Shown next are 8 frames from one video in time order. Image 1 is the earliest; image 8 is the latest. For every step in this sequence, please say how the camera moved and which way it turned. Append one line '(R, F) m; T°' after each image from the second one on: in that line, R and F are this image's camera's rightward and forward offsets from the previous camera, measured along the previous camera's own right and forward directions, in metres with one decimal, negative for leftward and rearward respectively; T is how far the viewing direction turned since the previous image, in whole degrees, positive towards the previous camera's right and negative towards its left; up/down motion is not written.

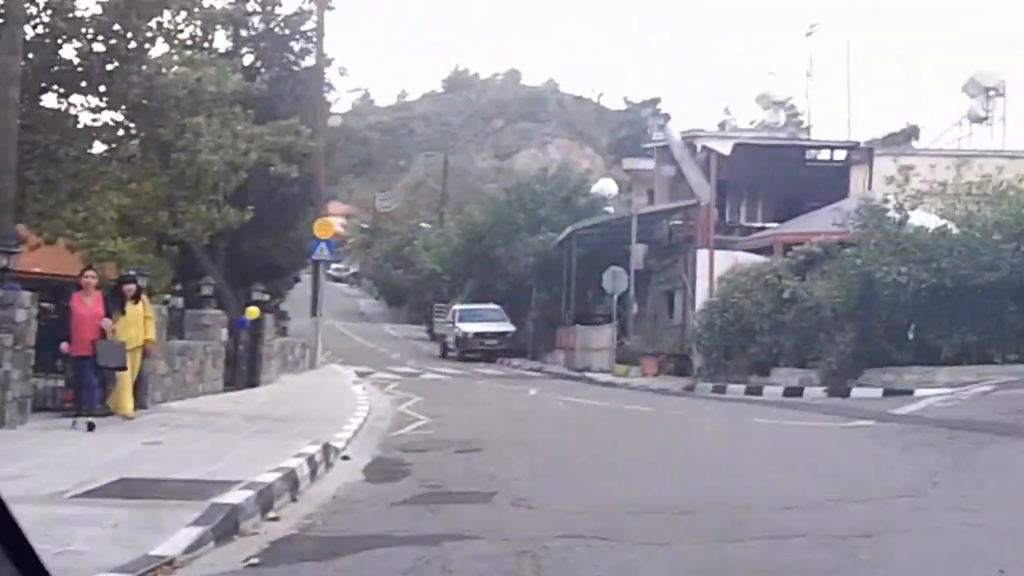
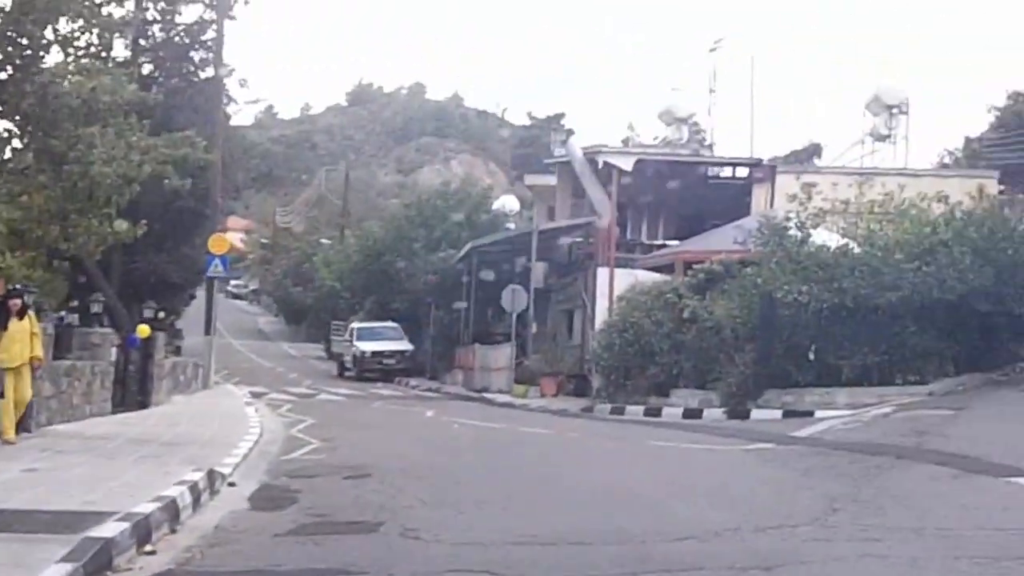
(+0.1, +0.6) m; +4°
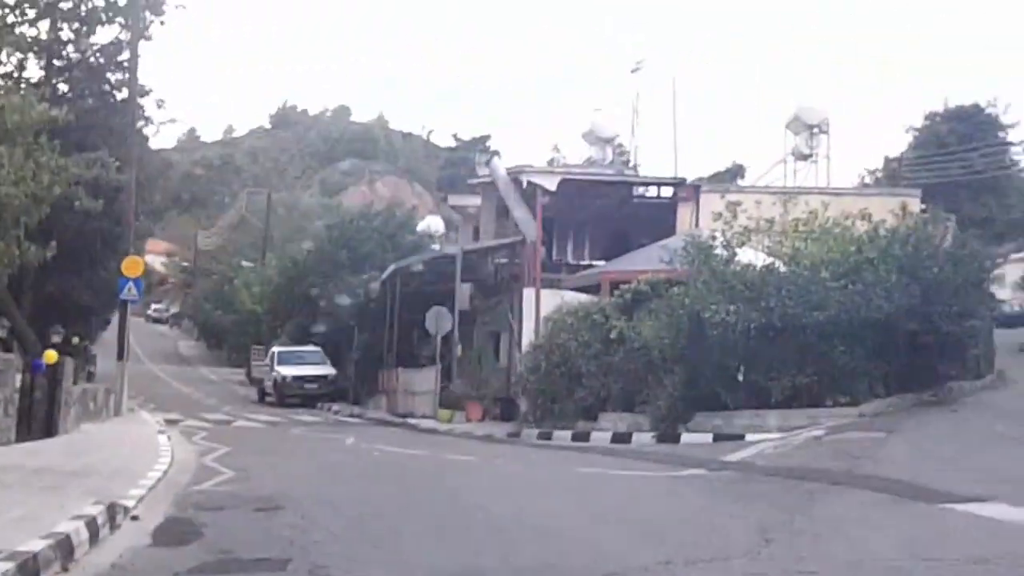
(+0.1, +0.7) m; +3°
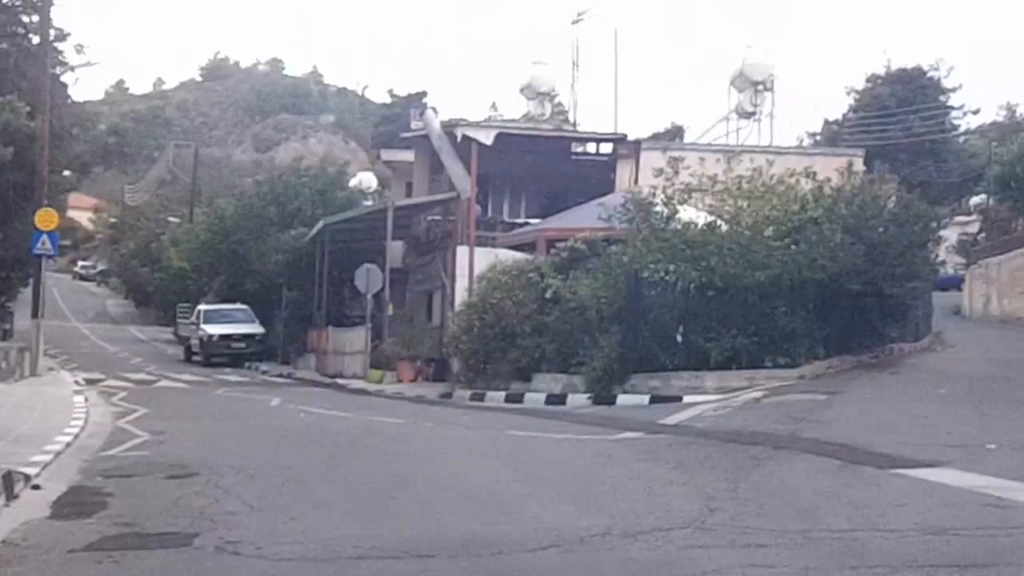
(0.0, +0.9) m; +3°
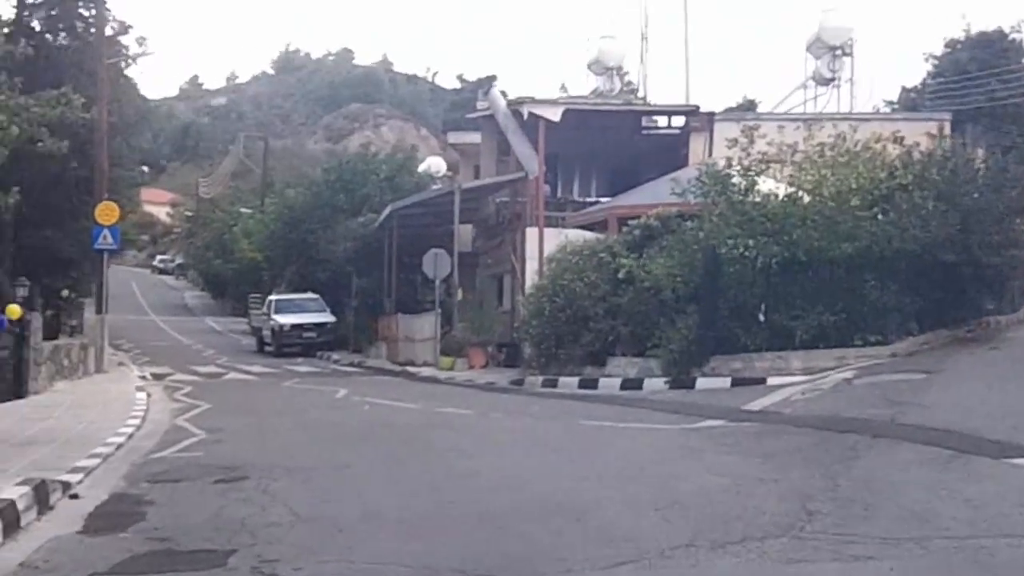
(+0.1, +1.1) m; -3°
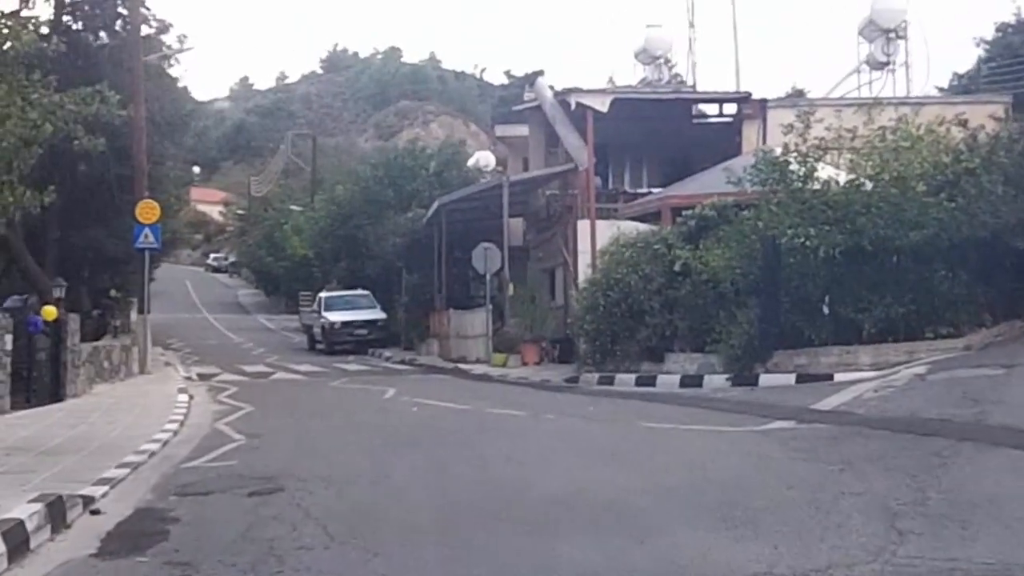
(0.0, +1.0) m; -2°
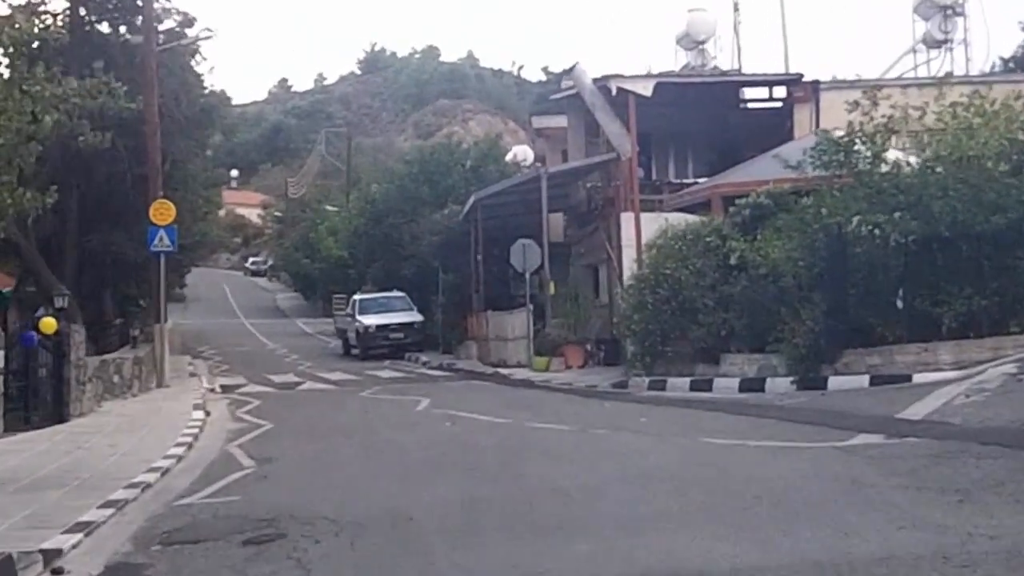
(0.0, +2.0) m; -2°
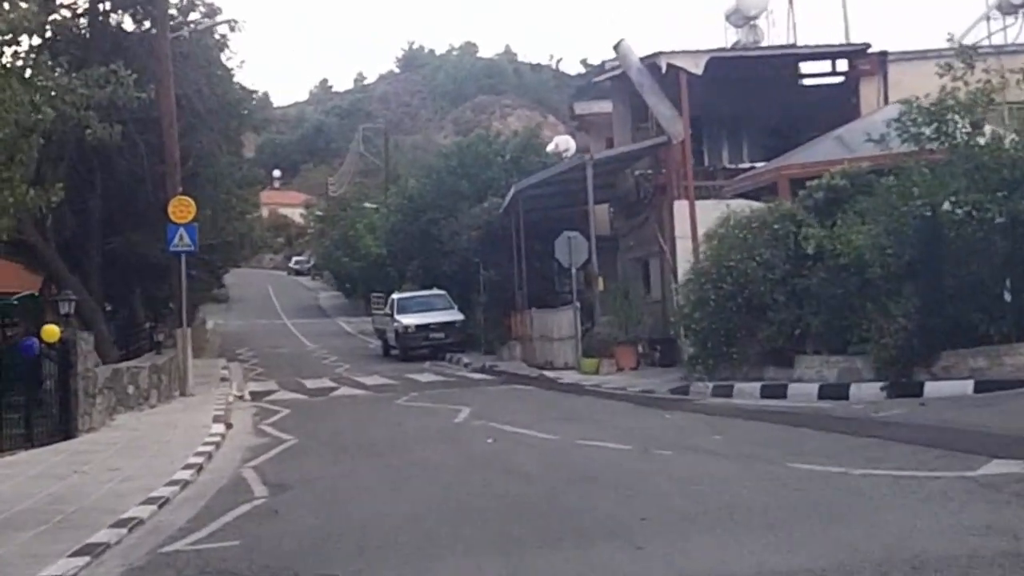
(-0.1, +2.2) m; -2°
